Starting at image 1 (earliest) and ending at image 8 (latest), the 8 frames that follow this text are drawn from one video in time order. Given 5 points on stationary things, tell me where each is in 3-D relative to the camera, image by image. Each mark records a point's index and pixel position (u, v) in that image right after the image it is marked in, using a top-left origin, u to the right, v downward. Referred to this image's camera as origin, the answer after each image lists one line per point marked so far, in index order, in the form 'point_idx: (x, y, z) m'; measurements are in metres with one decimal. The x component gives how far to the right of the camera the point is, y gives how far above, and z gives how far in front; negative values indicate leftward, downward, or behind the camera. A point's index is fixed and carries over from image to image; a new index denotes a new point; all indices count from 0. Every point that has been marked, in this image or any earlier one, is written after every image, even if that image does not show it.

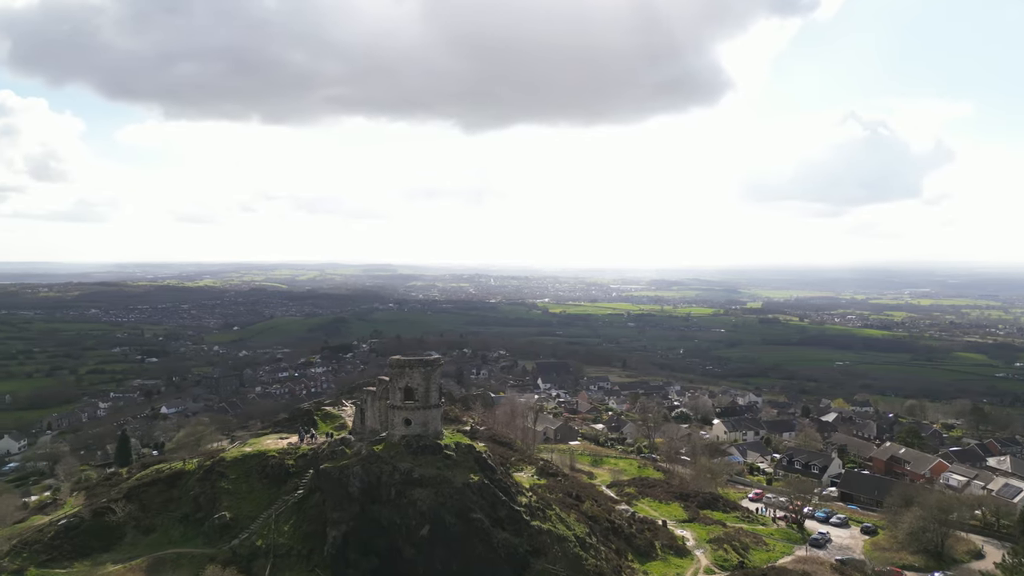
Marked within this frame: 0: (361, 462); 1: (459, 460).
0: (-4.9, -5.5, +18.6) m
1: (-1.8, -5.6, +19.4) m
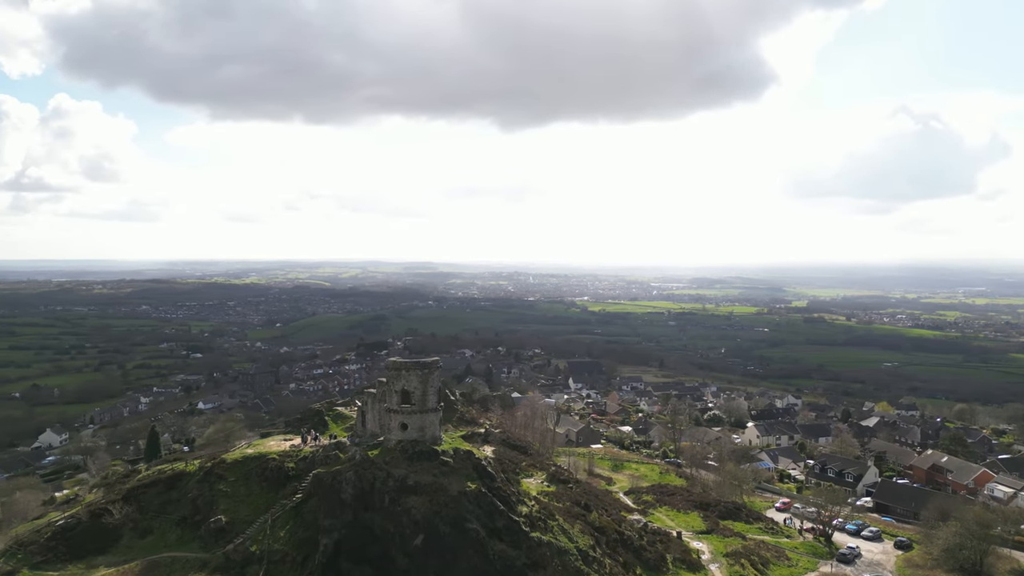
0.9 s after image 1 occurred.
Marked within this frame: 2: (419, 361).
0: (-5.0, -5.5, +18.1) m
1: (-1.8, -5.7, +18.8) m
2: (-3.2, -2.3, +19.2) m
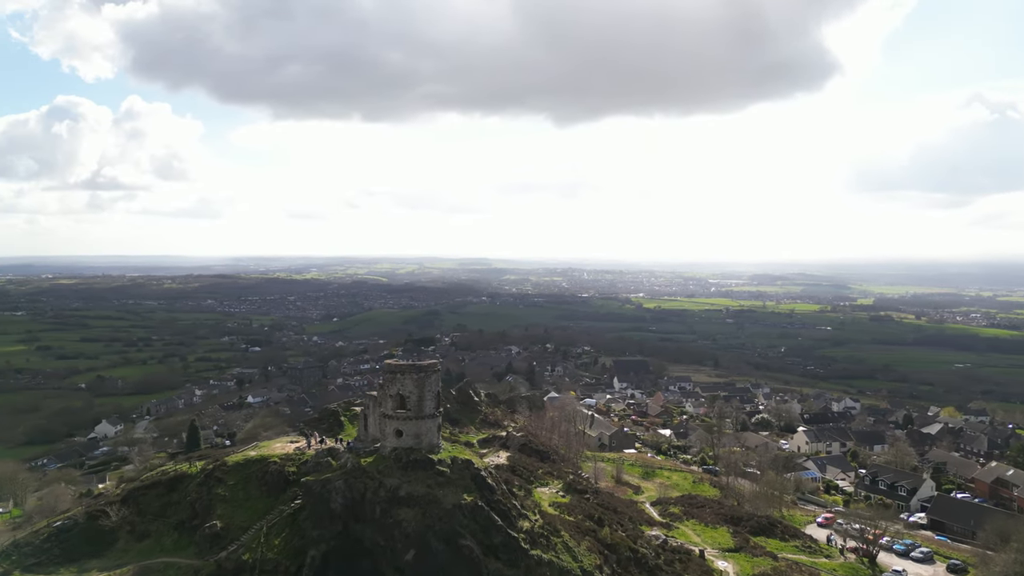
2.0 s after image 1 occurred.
0: (-5.0, -5.6, +17.4) m
1: (-1.8, -5.7, +17.8) m
2: (-3.1, -2.3, +18.3) m
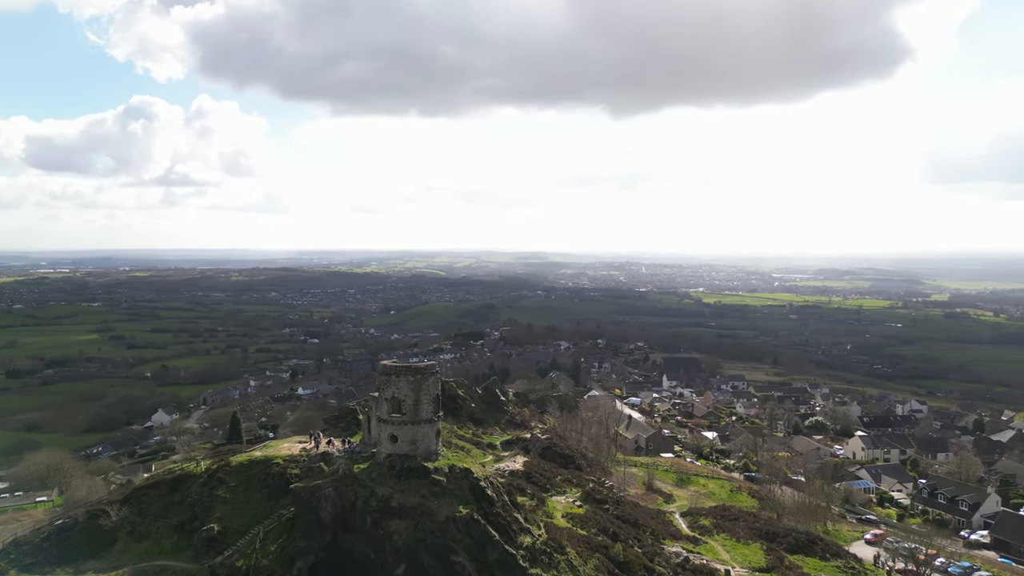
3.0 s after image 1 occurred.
0: (-5.0, -5.6, +16.7) m
1: (-1.8, -5.7, +16.9) m
2: (-3.0, -2.3, +17.4) m
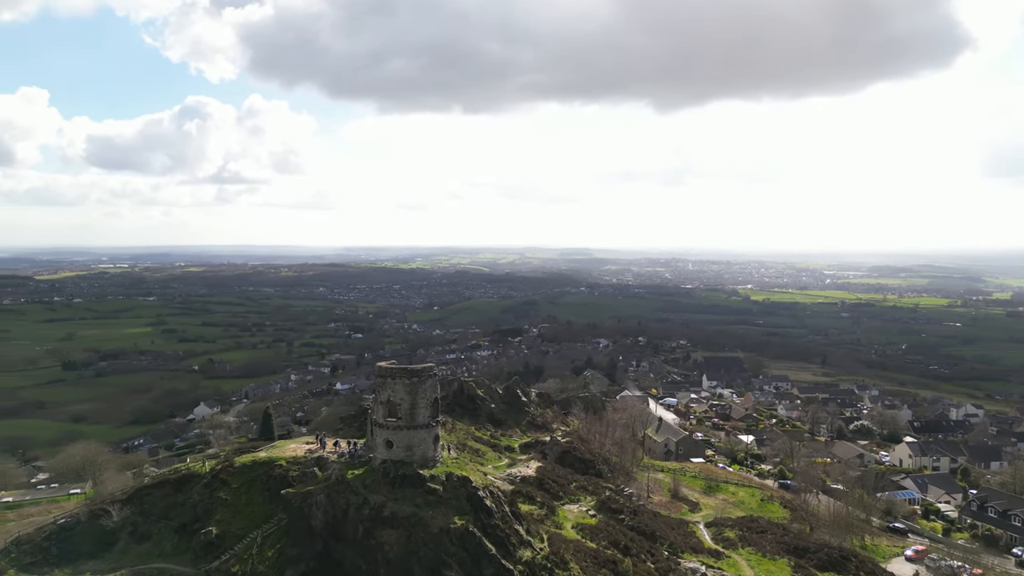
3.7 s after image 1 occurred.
0: (-5.0, -5.6, +16.2) m
1: (-1.8, -5.8, +16.2) m
2: (-3.0, -2.3, +16.8) m
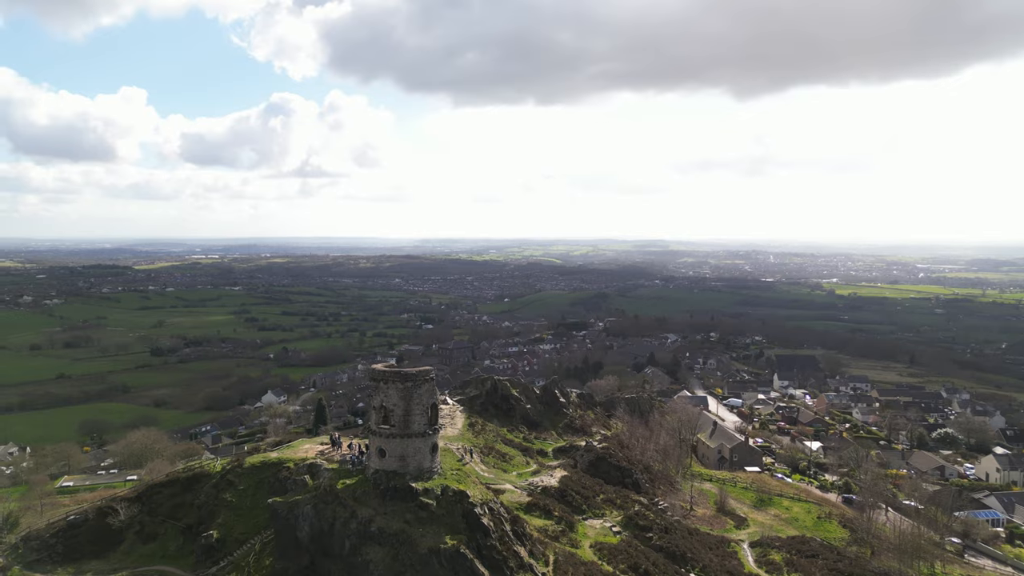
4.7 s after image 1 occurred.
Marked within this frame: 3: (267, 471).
0: (-5.1, -5.6, +15.5) m
1: (-1.9, -5.8, +15.1) m
2: (-3.0, -2.4, +15.8) m
3: (-8.2, -6.2, +19.7) m
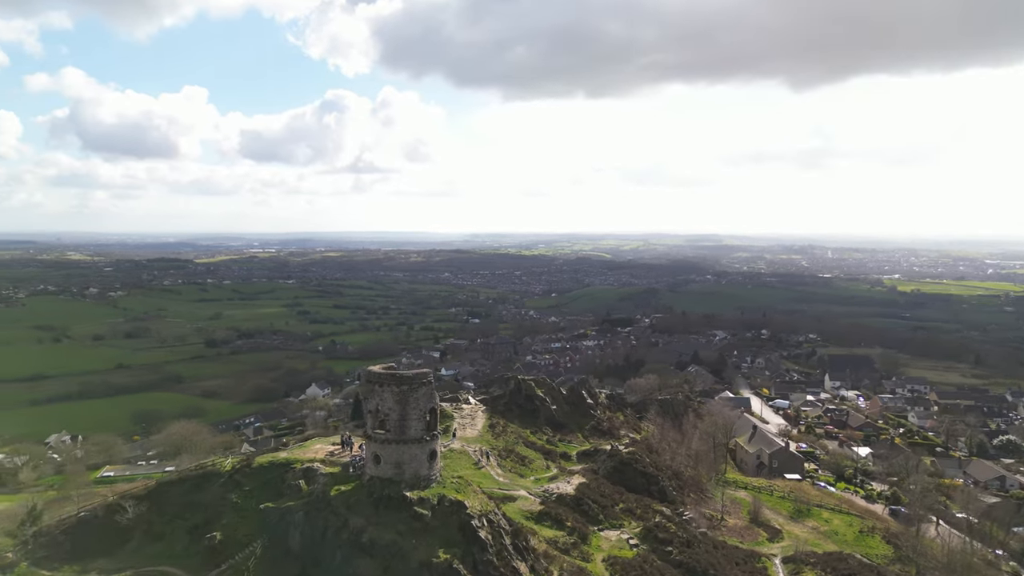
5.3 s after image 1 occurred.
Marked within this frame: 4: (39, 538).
0: (-5.1, -5.6, +15.1) m
1: (-1.9, -5.9, +14.4) m
2: (-2.9, -2.4, +15.2) m
3: (-7.9, -6.2, +19.5) m
4: (-14.3, -7.6, +18.2) m
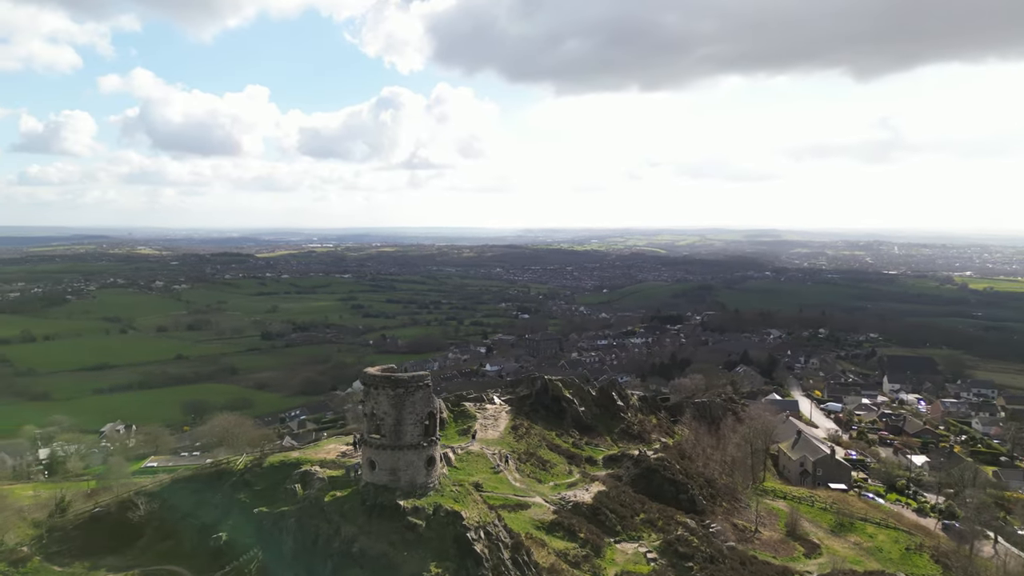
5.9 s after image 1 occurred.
0: (-5.1, -5.7, +14.8) m
1: (-2.0, -5.9, +13.9) m
2: (-3.0, -2.4, +14.7) m
3: (-7.6, -6.1, +19.4) m
4: (-14.0, -7.6, +18.6) m
